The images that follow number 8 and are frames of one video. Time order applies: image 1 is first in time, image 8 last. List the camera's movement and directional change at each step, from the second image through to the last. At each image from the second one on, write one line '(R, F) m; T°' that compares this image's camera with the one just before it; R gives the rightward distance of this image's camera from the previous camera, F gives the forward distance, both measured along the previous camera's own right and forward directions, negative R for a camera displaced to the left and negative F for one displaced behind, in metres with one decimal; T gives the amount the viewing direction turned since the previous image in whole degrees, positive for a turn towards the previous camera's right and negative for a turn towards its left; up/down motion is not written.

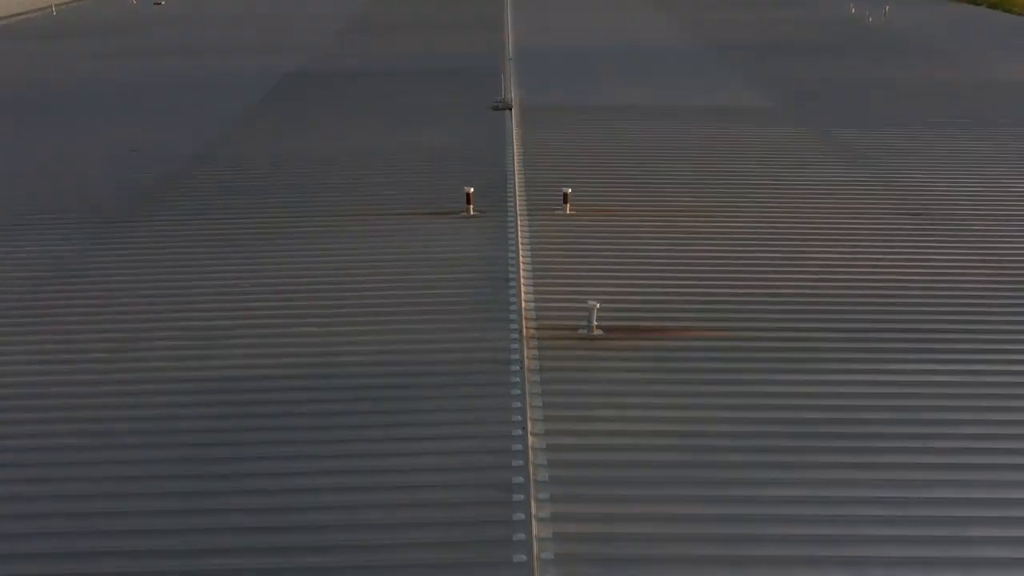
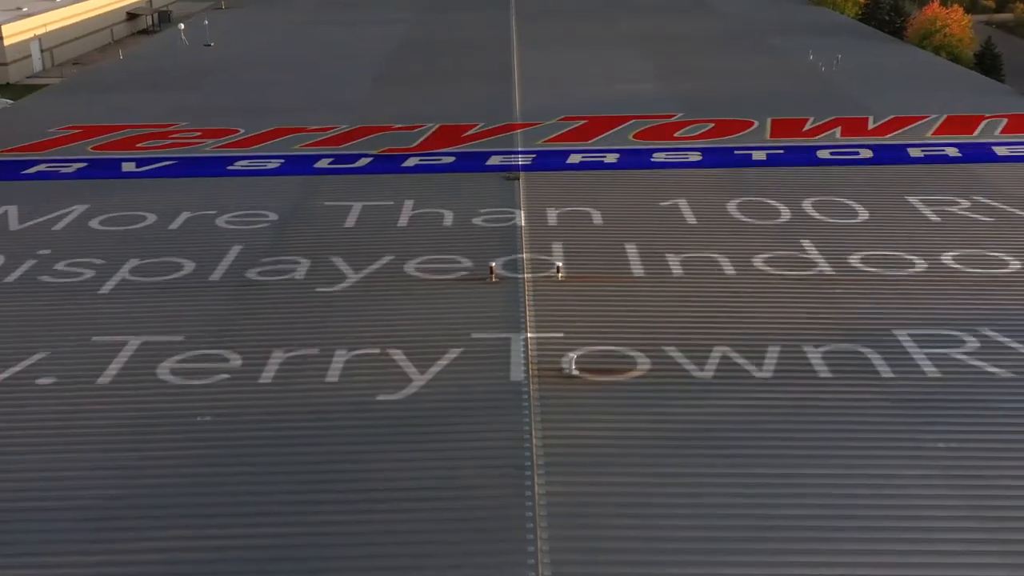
(0.0, -2.1) m; 0°
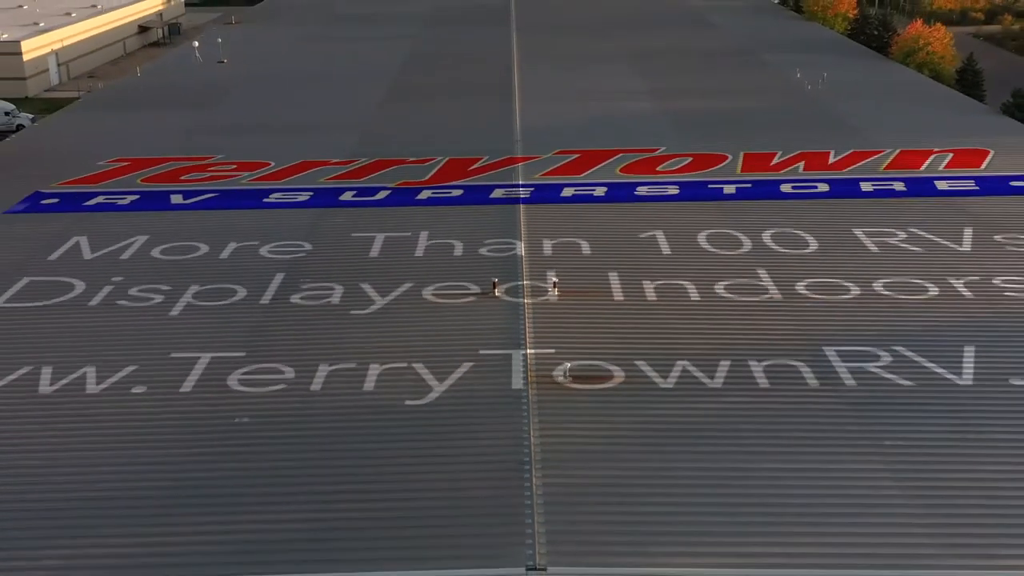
(0.0, -0.9) m; 0°
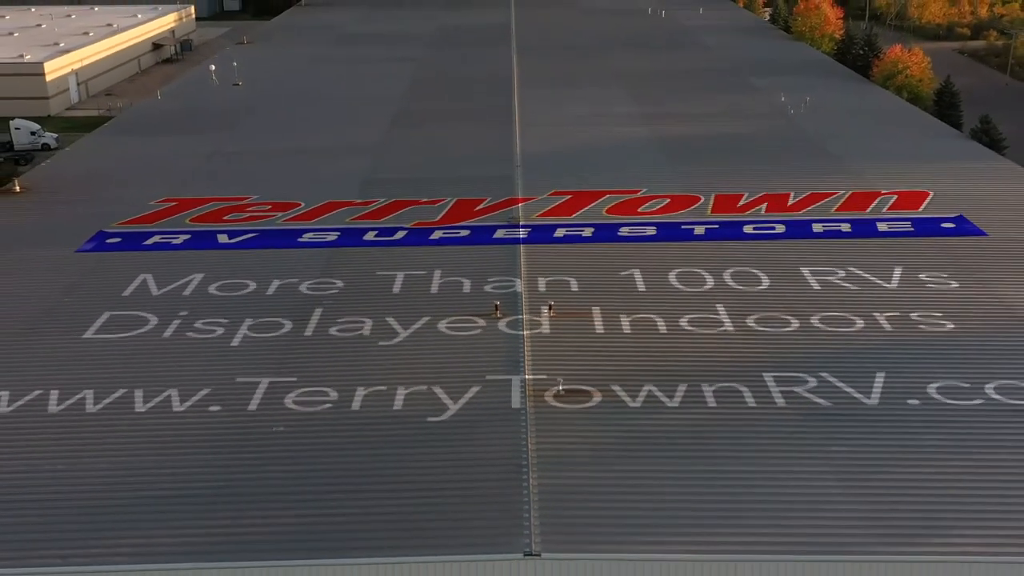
(0.0, -1.1) m; 0°
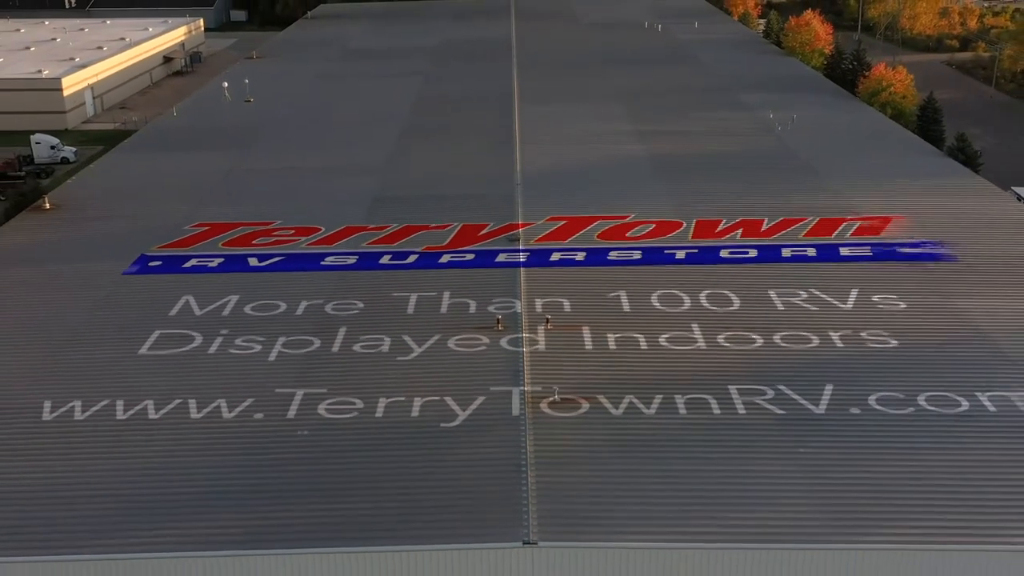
(0.0, -1.0) m; 0°
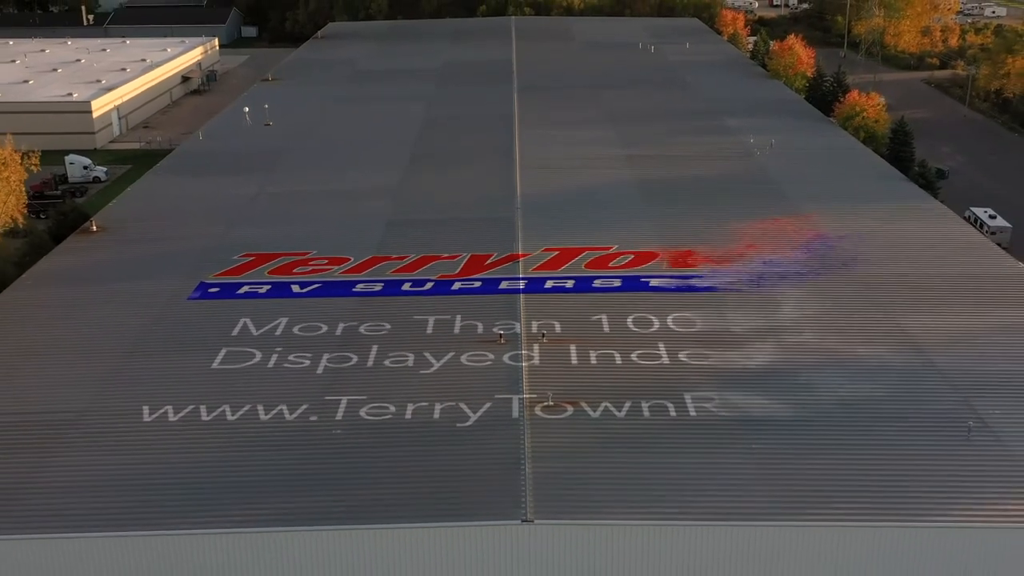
(0.0, -1.8) m; 0°
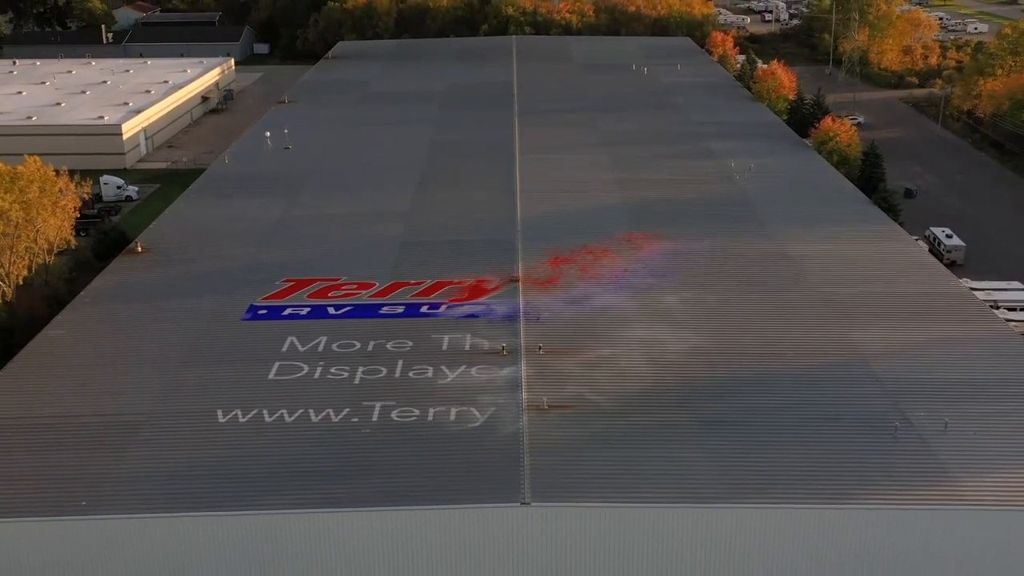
(0.0, -2.1) m; 0°
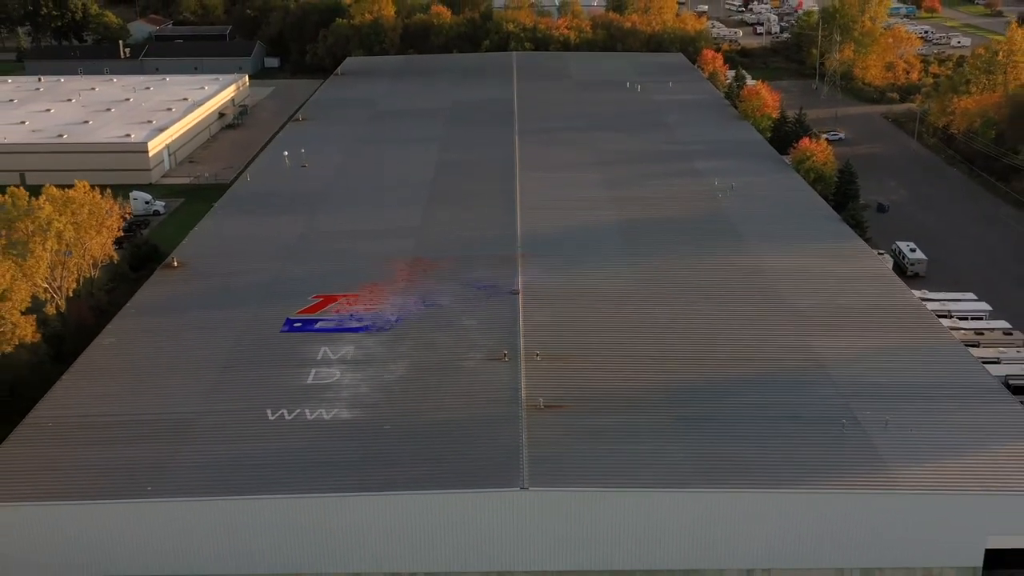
(0.0, -2.1) m; 0°
